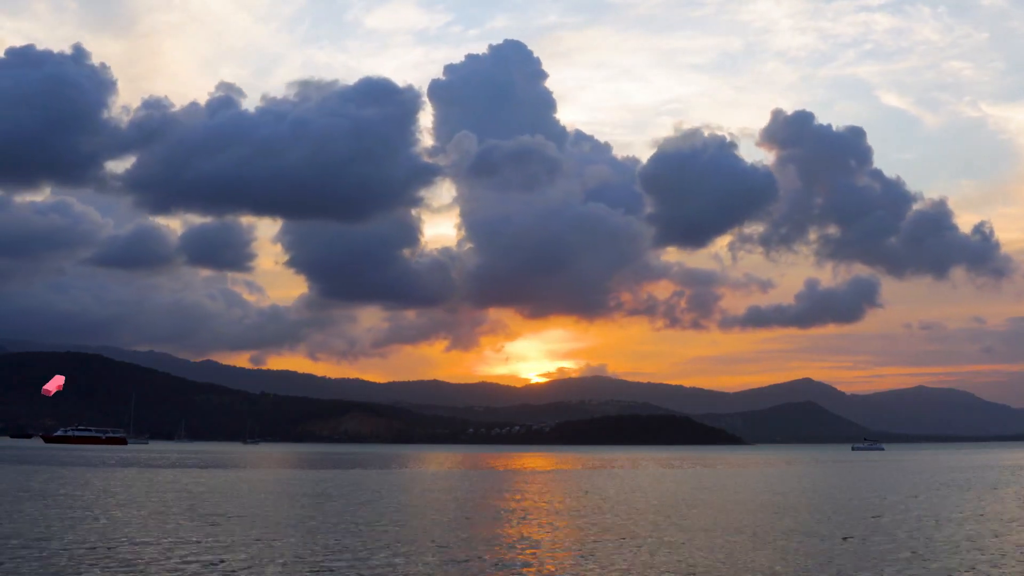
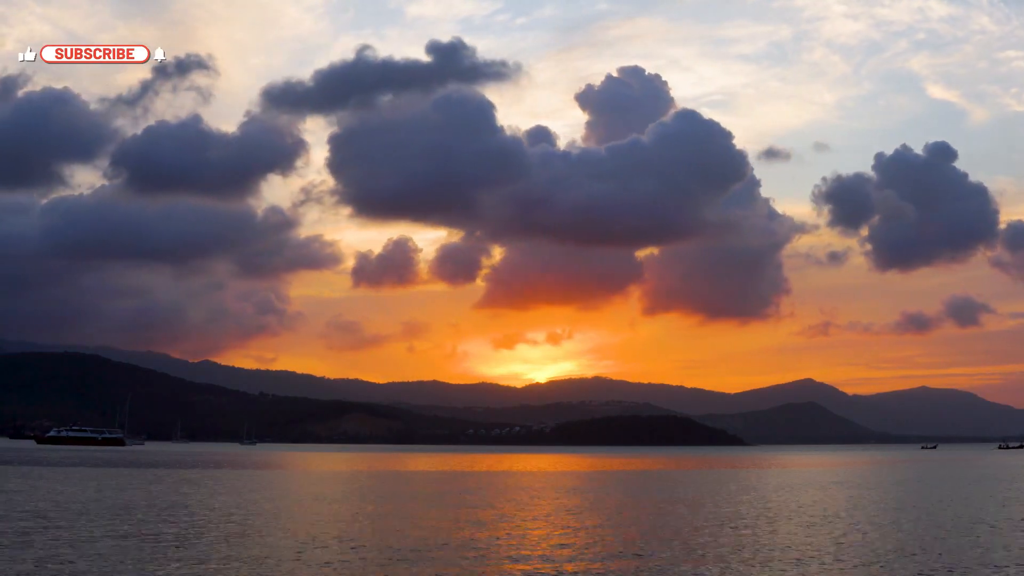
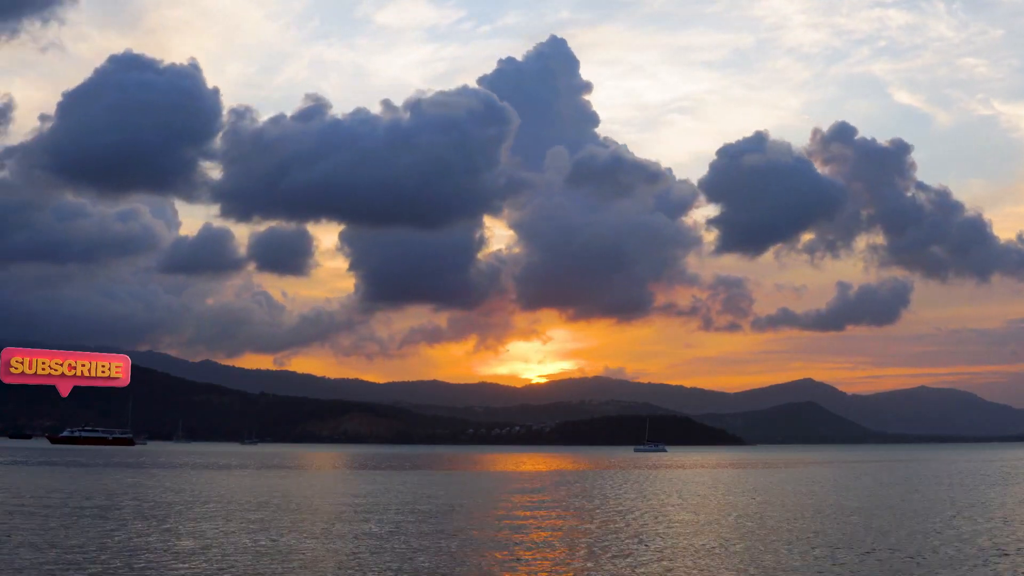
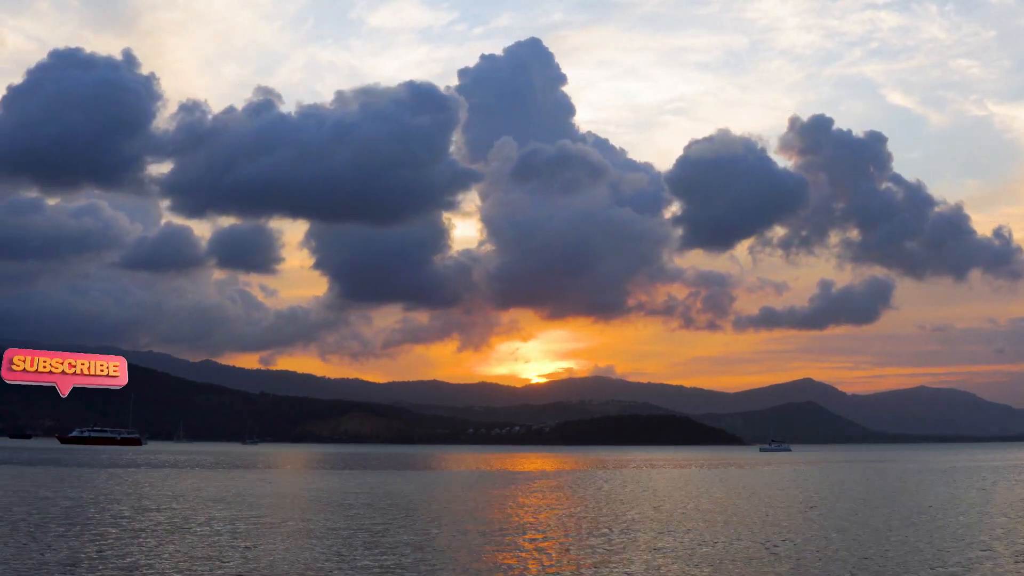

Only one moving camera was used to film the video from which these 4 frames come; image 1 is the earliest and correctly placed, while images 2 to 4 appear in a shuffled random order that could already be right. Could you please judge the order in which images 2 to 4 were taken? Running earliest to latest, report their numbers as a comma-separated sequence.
4, 3, 2
